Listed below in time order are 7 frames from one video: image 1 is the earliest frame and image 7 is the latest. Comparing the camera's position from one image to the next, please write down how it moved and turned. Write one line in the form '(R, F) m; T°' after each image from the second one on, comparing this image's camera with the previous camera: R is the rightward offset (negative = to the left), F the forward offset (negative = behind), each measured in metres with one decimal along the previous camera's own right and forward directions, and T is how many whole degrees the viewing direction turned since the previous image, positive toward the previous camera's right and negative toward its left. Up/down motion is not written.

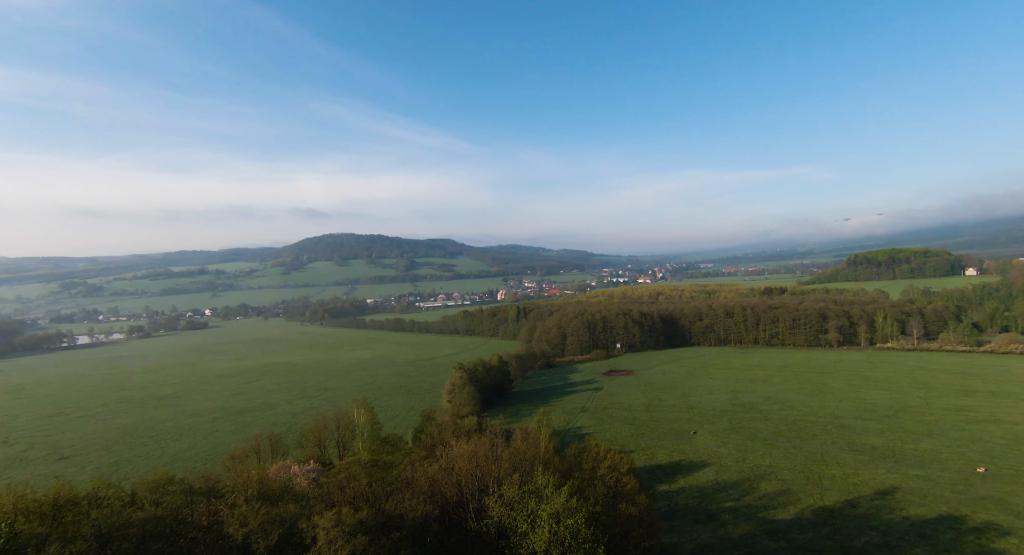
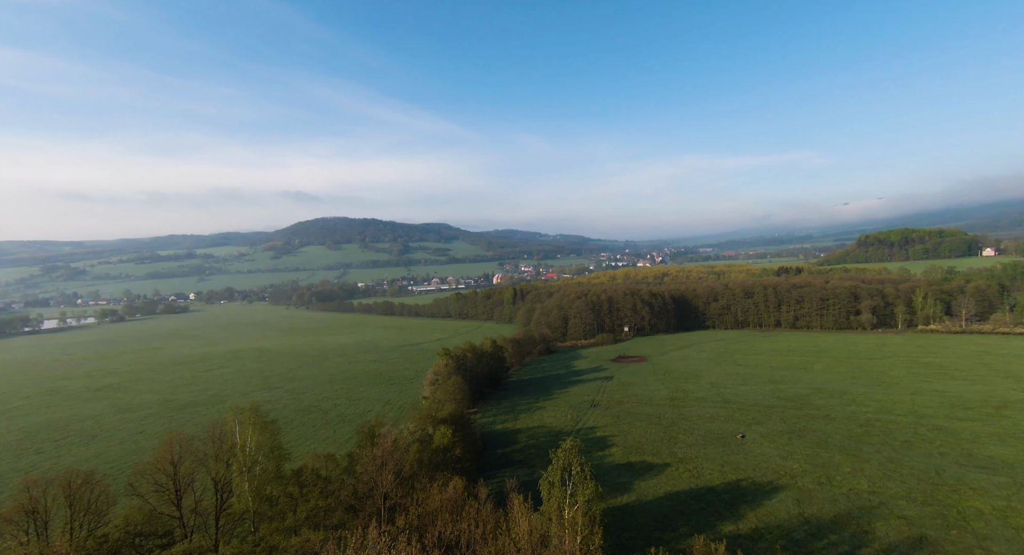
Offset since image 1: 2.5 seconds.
(-0.1, +10.0) m; +1°
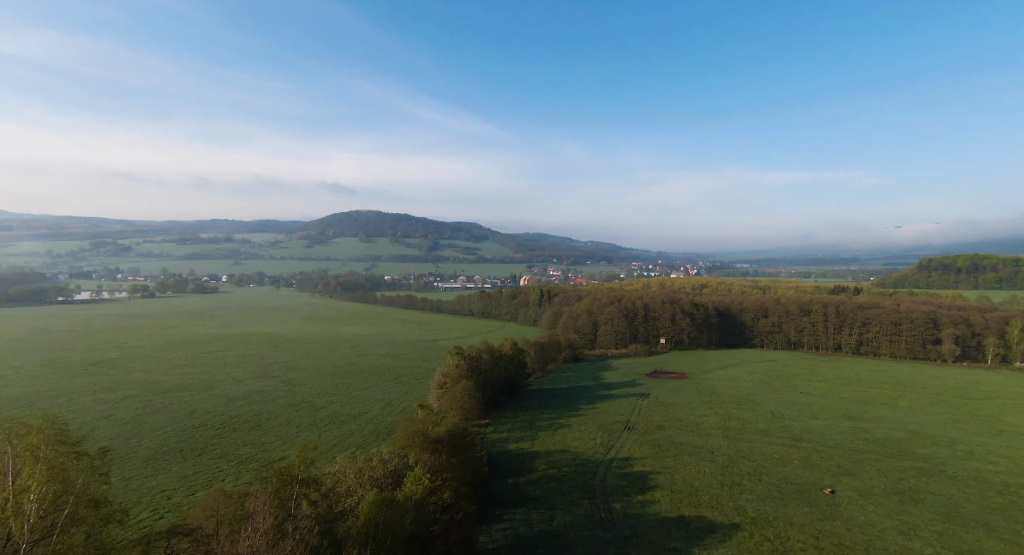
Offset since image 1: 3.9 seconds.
(0.0, +7.1) m; -3°
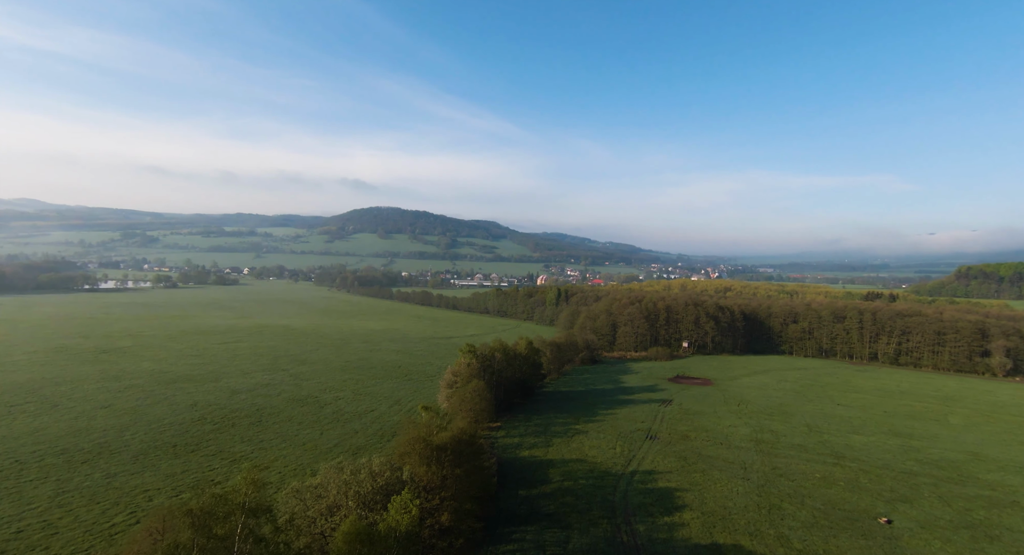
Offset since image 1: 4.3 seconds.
(+0.1, +2.5) m; -2°
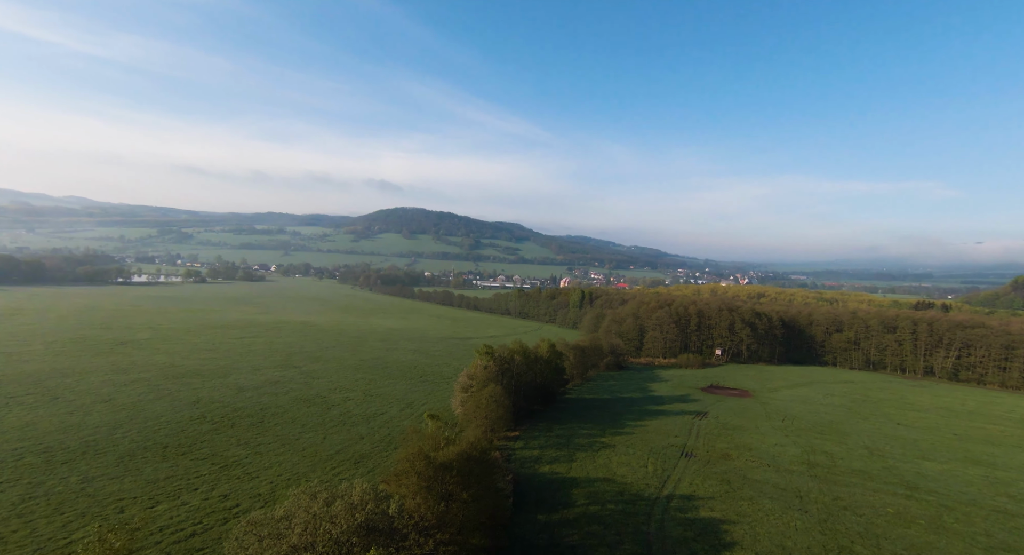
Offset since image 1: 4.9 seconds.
(0.0, +3.2) m; -3°
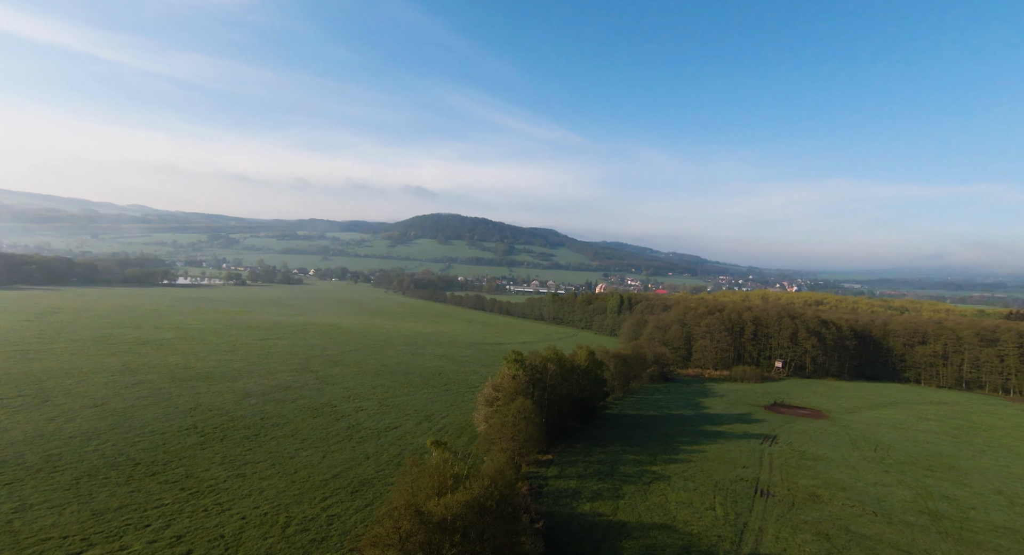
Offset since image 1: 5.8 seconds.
(0.0, +5.4) m; -4°
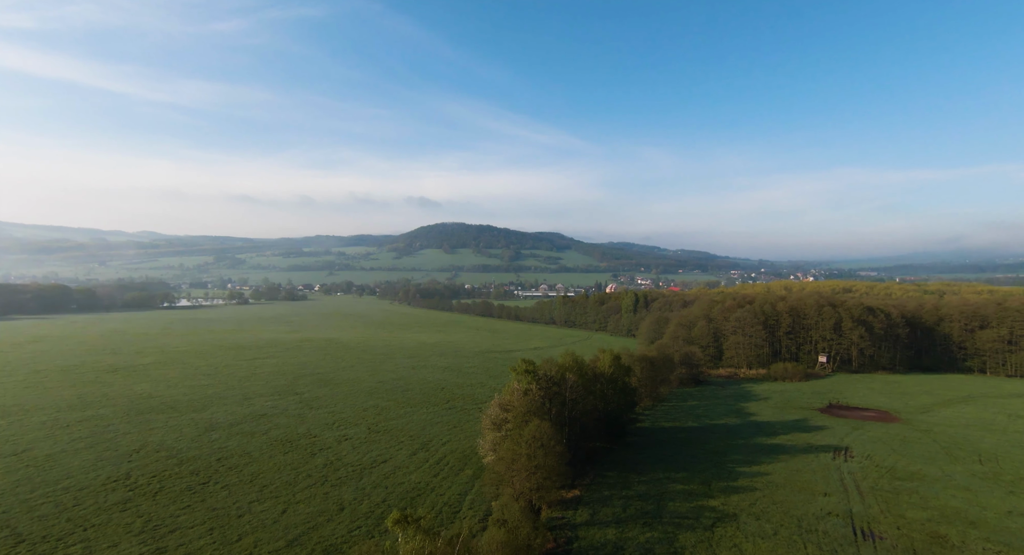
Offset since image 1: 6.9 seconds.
(+0.1, +6.3) m; -1°
